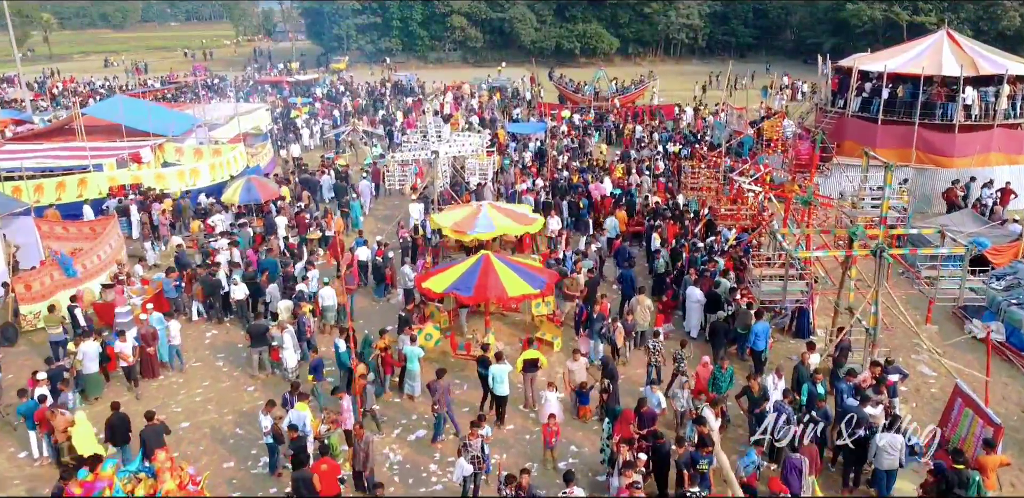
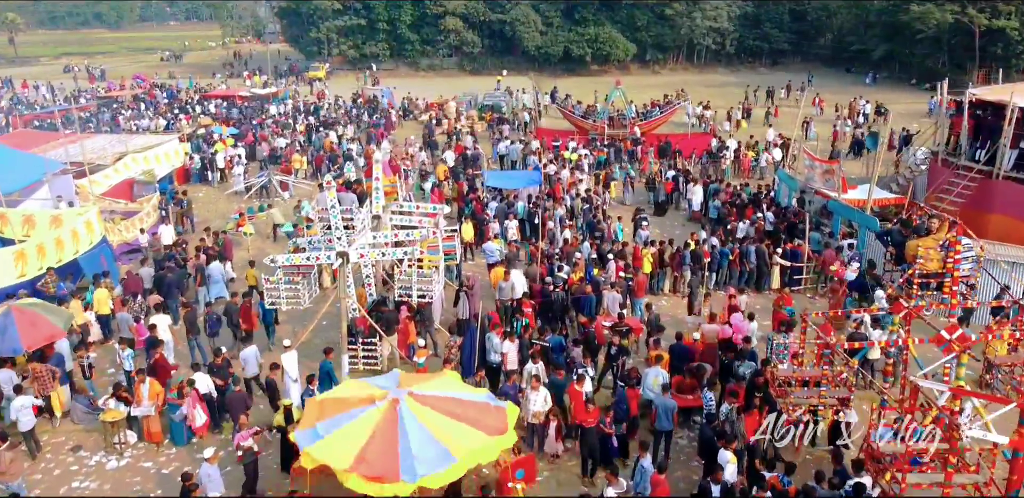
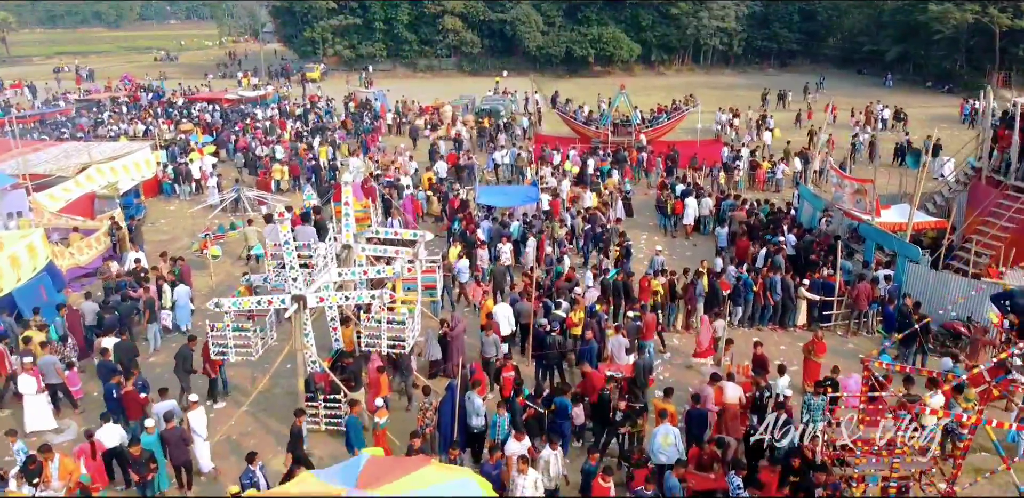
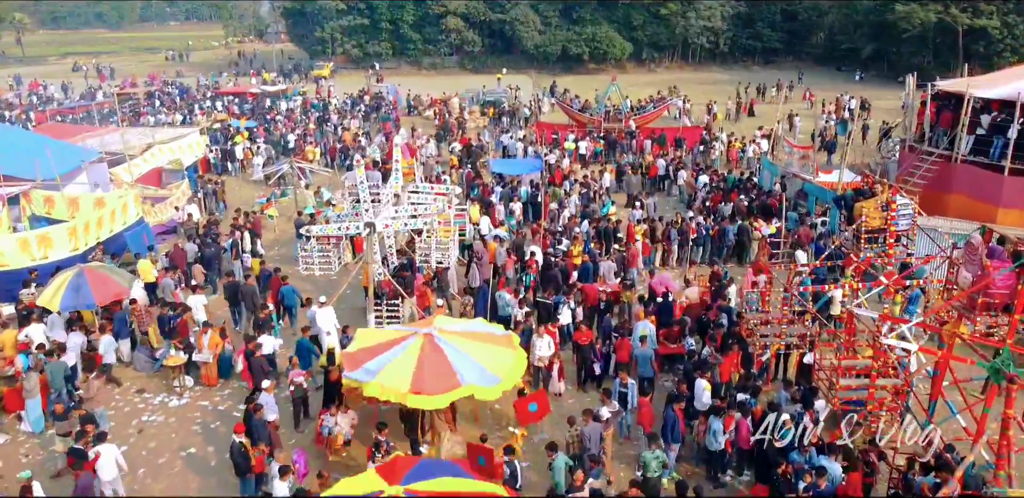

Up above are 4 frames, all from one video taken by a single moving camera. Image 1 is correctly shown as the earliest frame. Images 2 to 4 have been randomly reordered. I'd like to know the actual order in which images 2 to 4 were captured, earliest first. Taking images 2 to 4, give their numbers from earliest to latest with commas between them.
4, 2, 3
